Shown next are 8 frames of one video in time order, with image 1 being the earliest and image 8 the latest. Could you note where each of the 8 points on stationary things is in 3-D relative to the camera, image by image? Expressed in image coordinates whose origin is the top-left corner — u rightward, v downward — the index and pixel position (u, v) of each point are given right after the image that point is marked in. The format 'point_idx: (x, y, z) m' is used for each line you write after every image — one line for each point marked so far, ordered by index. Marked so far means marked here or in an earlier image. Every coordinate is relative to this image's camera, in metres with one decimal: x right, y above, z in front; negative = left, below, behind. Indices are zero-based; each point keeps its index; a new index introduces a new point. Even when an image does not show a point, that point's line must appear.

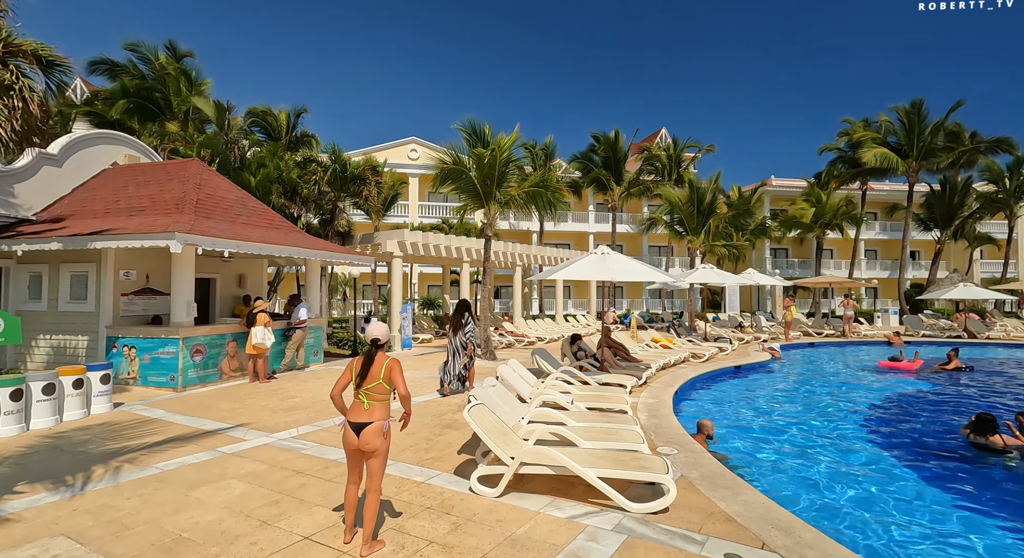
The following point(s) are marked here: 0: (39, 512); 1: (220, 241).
0: (-3.3, -1.6, +3.9) m
1: (-4.7, +0.7, +8.9) m
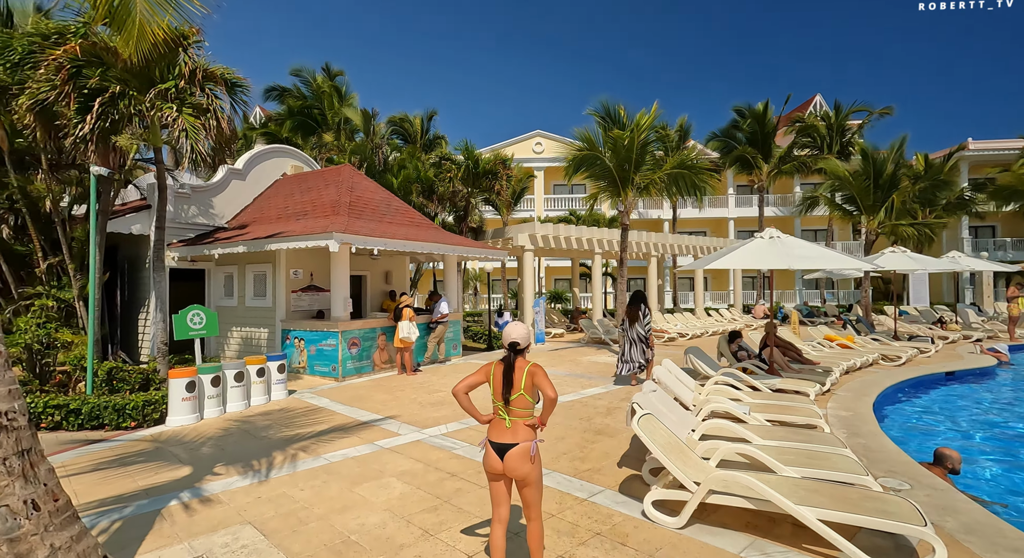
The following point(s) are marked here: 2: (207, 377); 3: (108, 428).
0: (-2.1, -1.7, +4.3) m
1: (-2.4, +0.7, +9.5) m
2: (-4.3, -1.4, +7.9) m
3: (-5.5, -2.0, +7.7) m
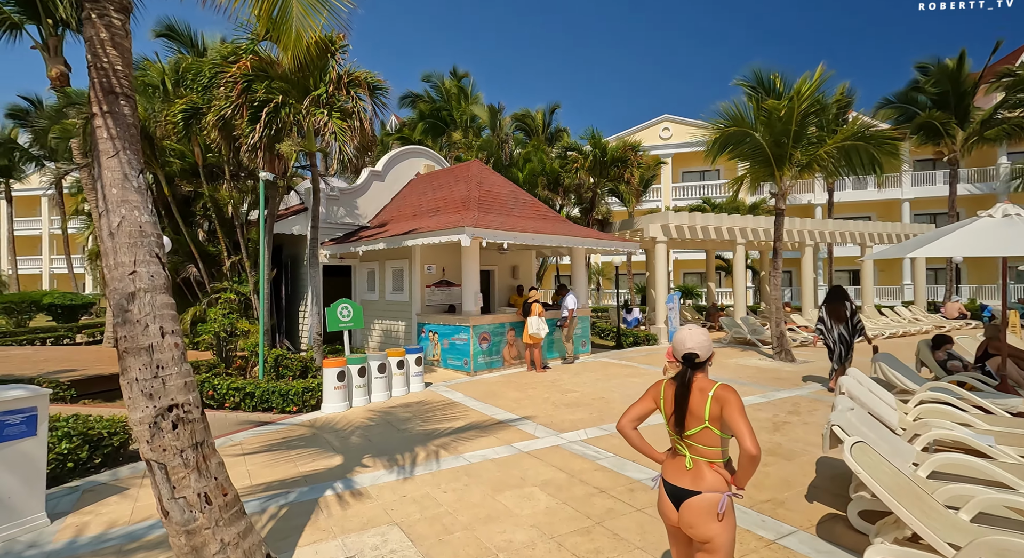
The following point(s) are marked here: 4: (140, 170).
0: (-1.0, -1.7, +4.3) m
1: (-0.2, +0.8, +9.4) m
2: (-2.4, -1.3, +8.3) m
3: (-3.6, -2.0, +8.4) m
4: (-2.1, +0.7, +3.2) m
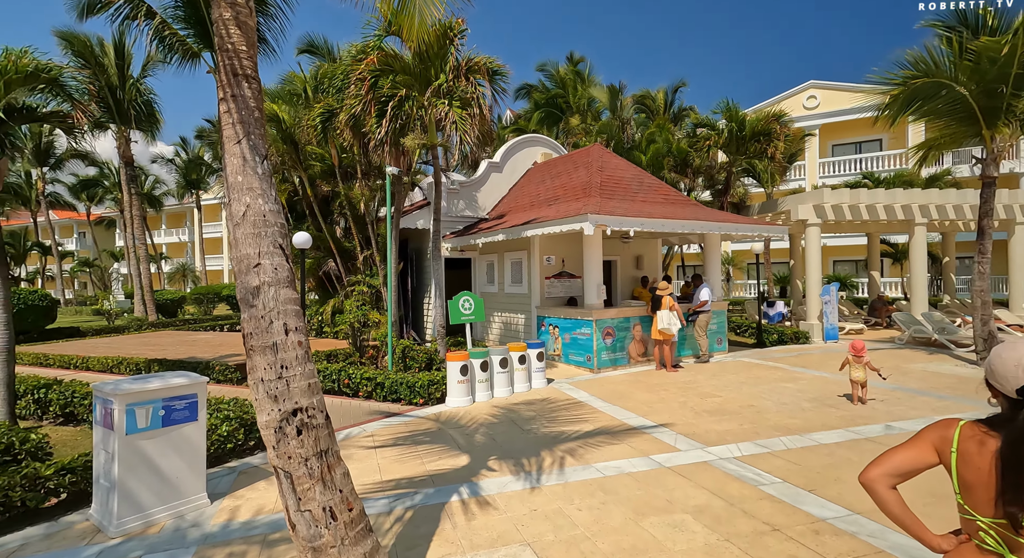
0: (0.0, -1.6, +4.0) m
1: (+1.8, +0.9, +8.8) m
2: (-0.5, -1.2, +8.2) m
3: (-1.7, -1.9, +8.5) m
4: (-1.4, +0.7, +3.1) m
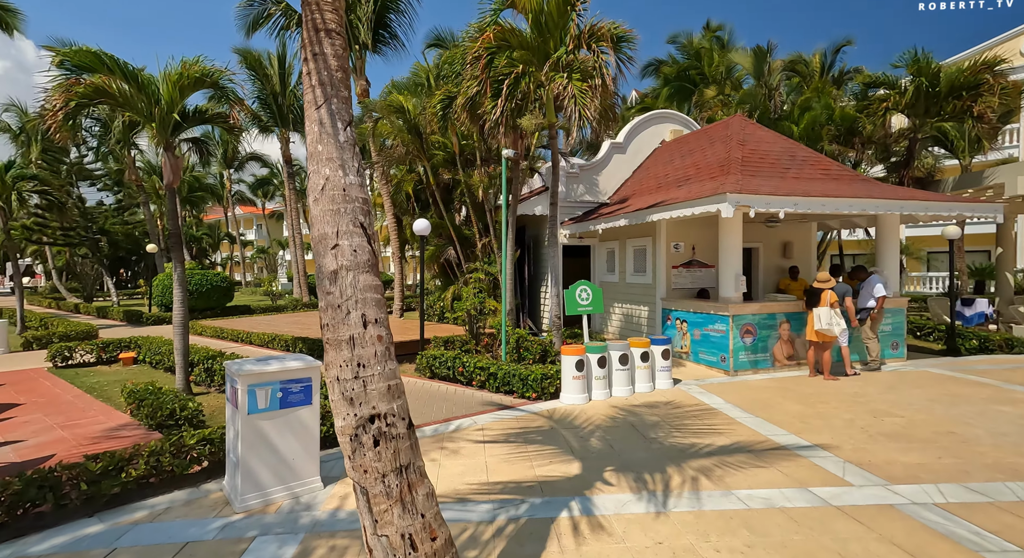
0: (+0.7, -1.5, +3.4) m
1: (+3.5, +1.1, +7.6) m
2: (+1.1, -1.1, +7.6) m
3: (+0.1, -1.7, +8.1) m
4: (-0.8, +0.8, +2.7) m
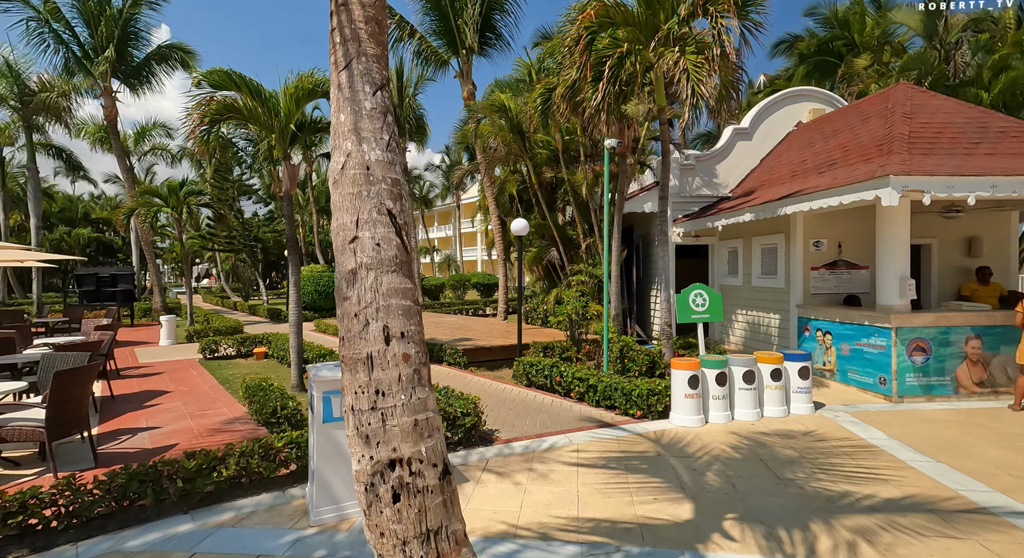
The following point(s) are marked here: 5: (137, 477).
0: (+1.1, -1.5, +2.4) m
1: (+4.7, +1.0, +6.0) m
2: (+2.3, -1.1, +6.5) m
3: (+1.4, -1.7, +7.2) m
4: (-0.5, +0.8, +2.1) m
5: (-4.0, -2.1, +5.8) m
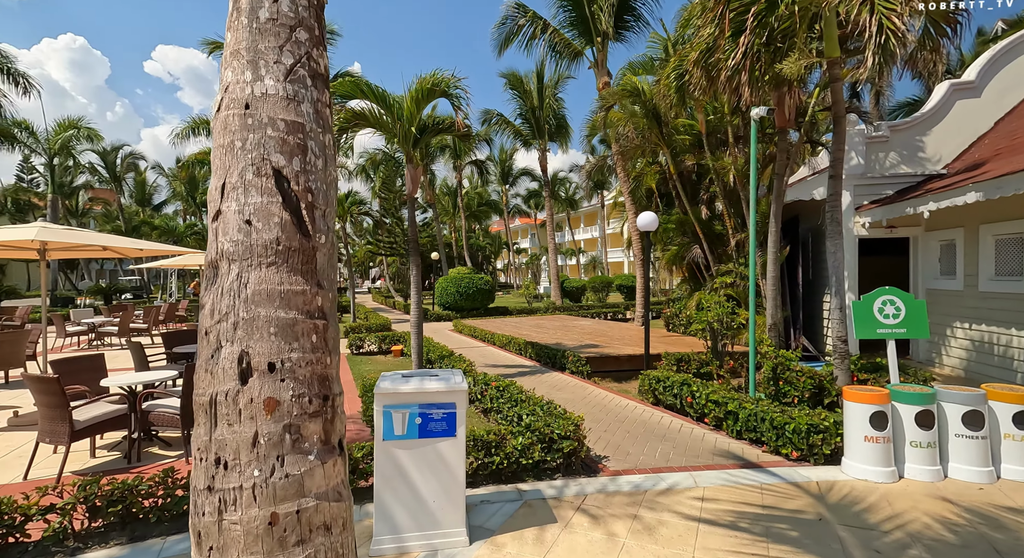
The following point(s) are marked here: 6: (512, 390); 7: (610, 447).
0: (+0.9, -1.4, +1.0) m
1: (+5.5, +1.1, +3.5) m
2: (+3.3, -1.0, +4.5) m
3: (+2.6, -1.7, +5.5) m
4: (-0.6, +0.9, +1.1) m
5: (-3.0, -2.0, +5.7) m
6: (0.0, -1.4, +7.1) m
7: (+1.1, -1.8, +6.1) m
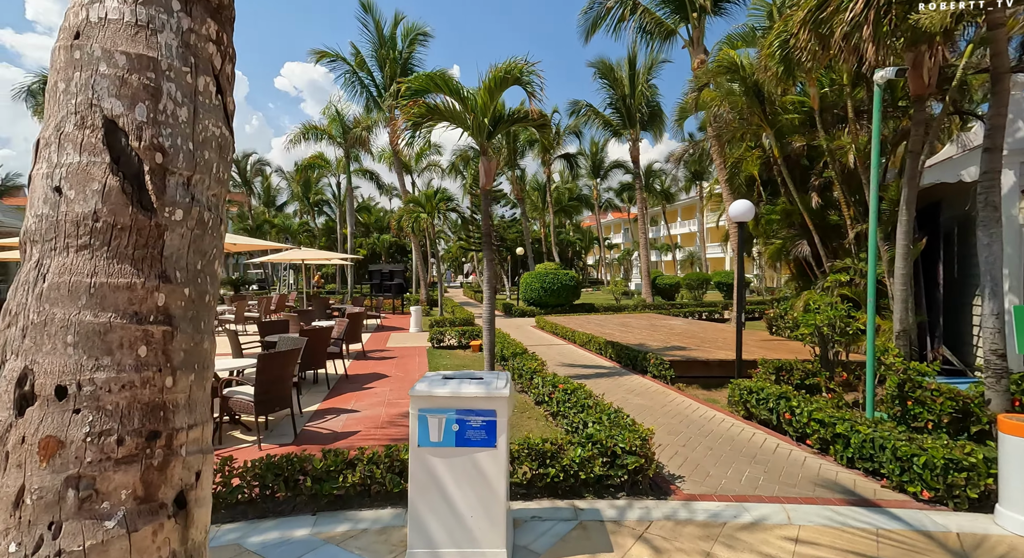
0: (+0.7, -1.4, +0.3) m
1: (+5.6, +1.1, +2.0) m
2: (+3.6, -1.0, +3.4) m
3: (+3.1, -1.6, +4.5) m
4: (-0.8, +1.0, +0.7) m
5: (-2.4, -1.9, +5.5) m
6: (+0.8, -1.3, +6.4) m
7: (+1.7, -1.8, +5.2) m
